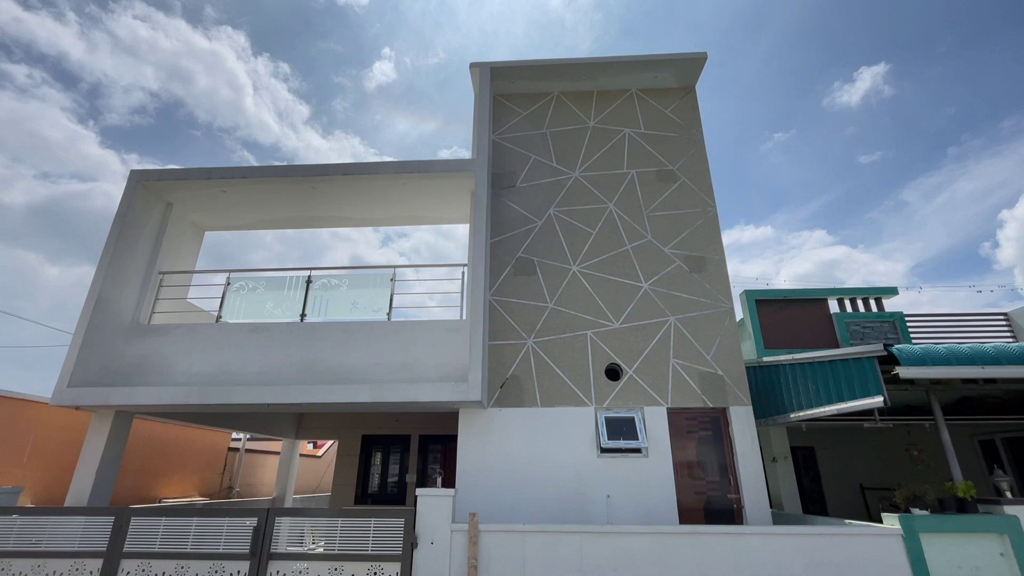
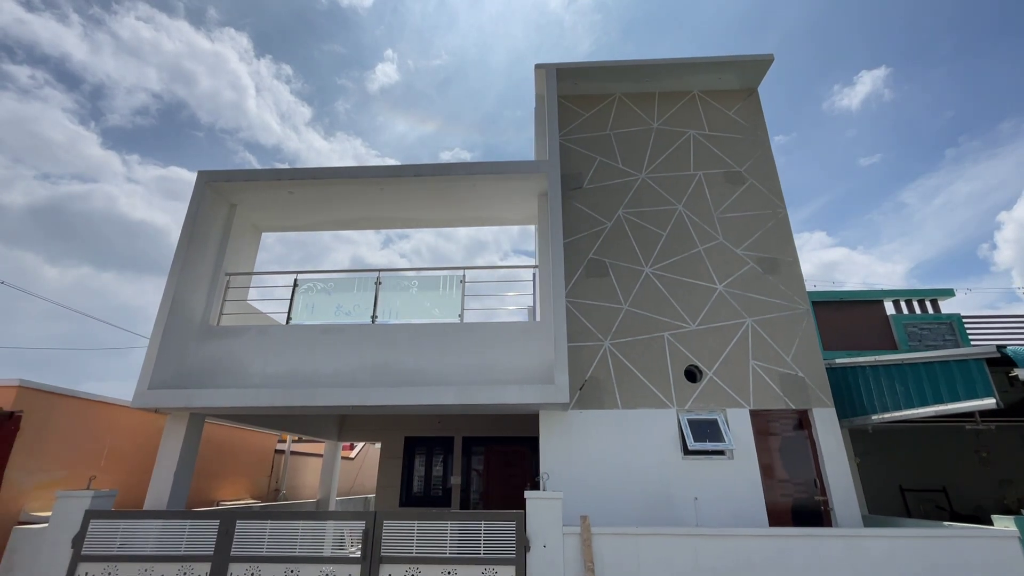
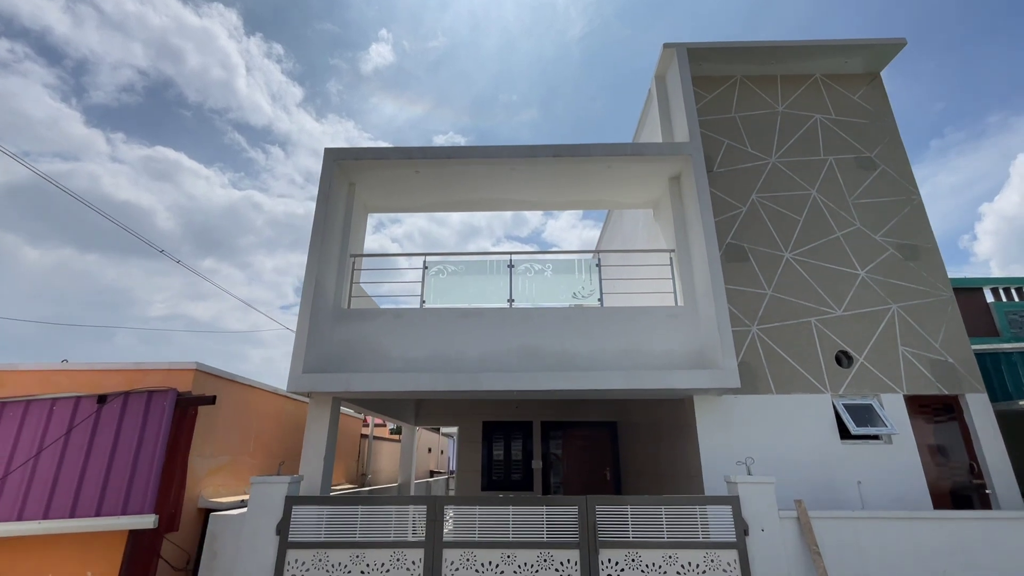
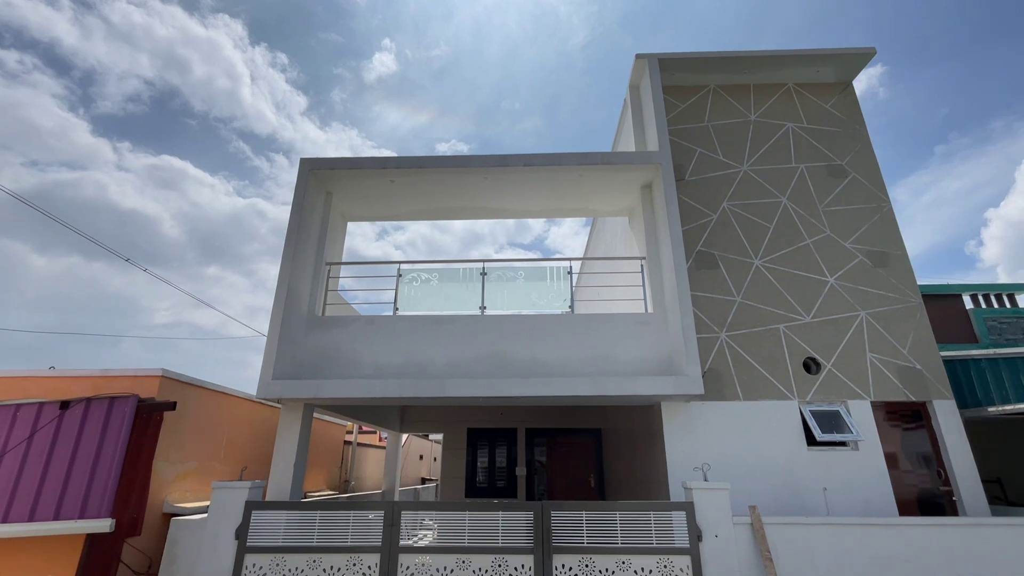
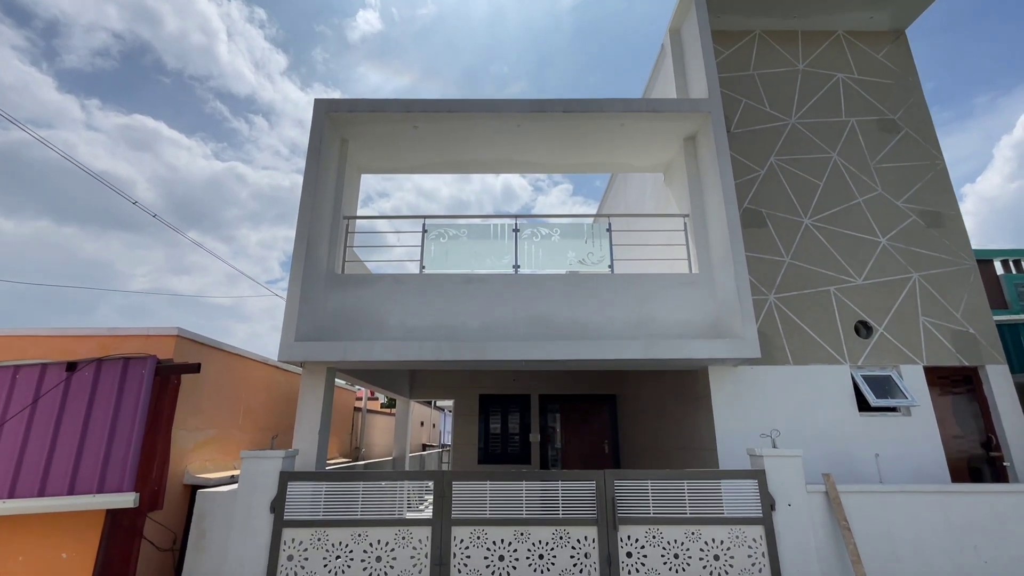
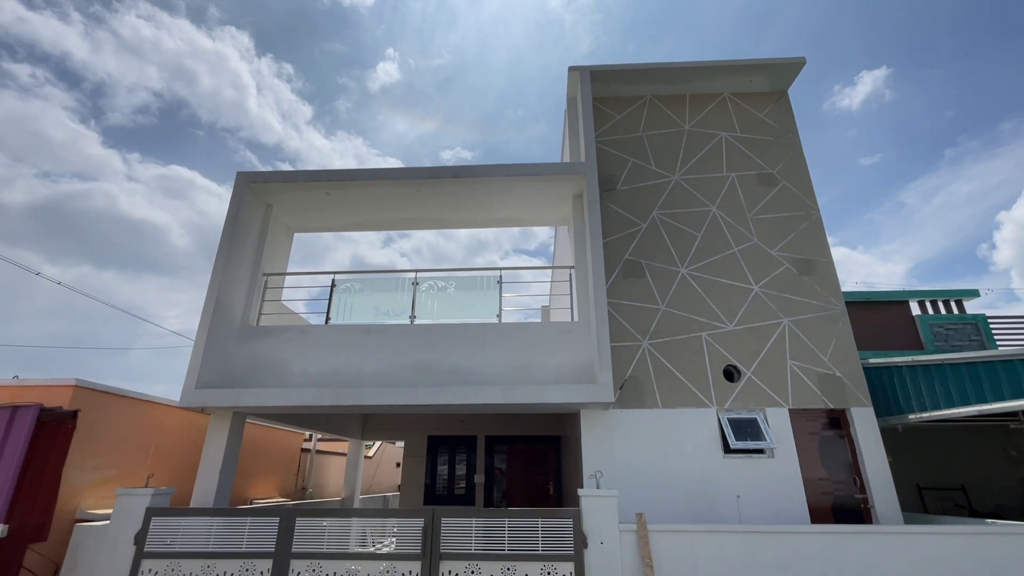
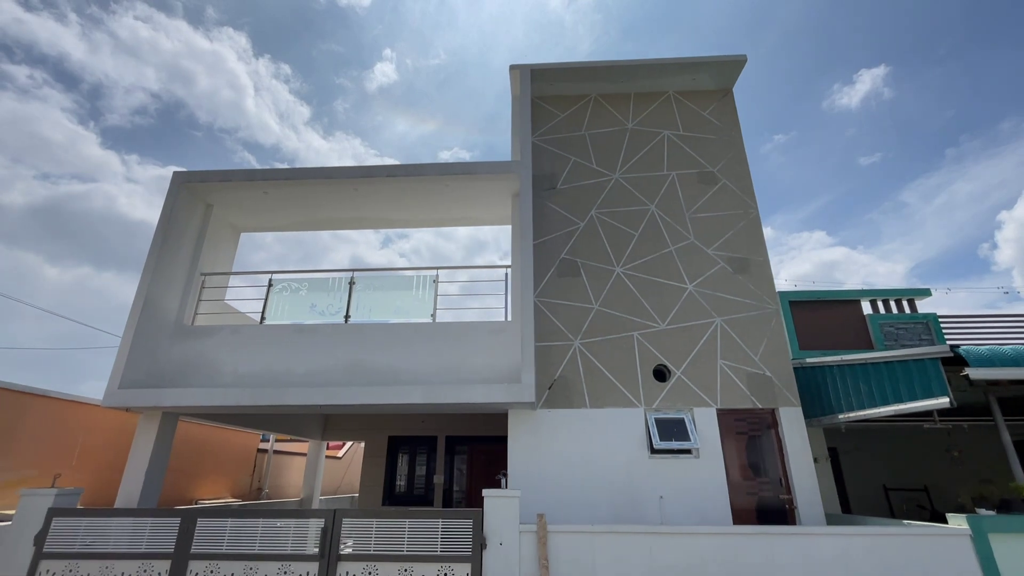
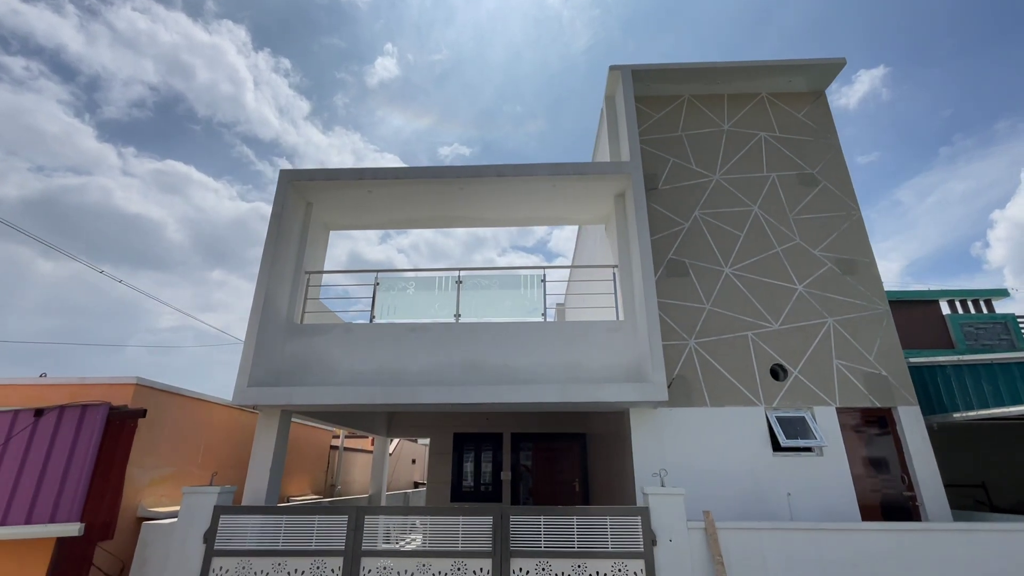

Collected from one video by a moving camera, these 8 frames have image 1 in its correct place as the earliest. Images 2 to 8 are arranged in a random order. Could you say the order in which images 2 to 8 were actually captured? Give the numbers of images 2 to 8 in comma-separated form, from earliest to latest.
7, 2, 6, 8, 4, 3, 5
